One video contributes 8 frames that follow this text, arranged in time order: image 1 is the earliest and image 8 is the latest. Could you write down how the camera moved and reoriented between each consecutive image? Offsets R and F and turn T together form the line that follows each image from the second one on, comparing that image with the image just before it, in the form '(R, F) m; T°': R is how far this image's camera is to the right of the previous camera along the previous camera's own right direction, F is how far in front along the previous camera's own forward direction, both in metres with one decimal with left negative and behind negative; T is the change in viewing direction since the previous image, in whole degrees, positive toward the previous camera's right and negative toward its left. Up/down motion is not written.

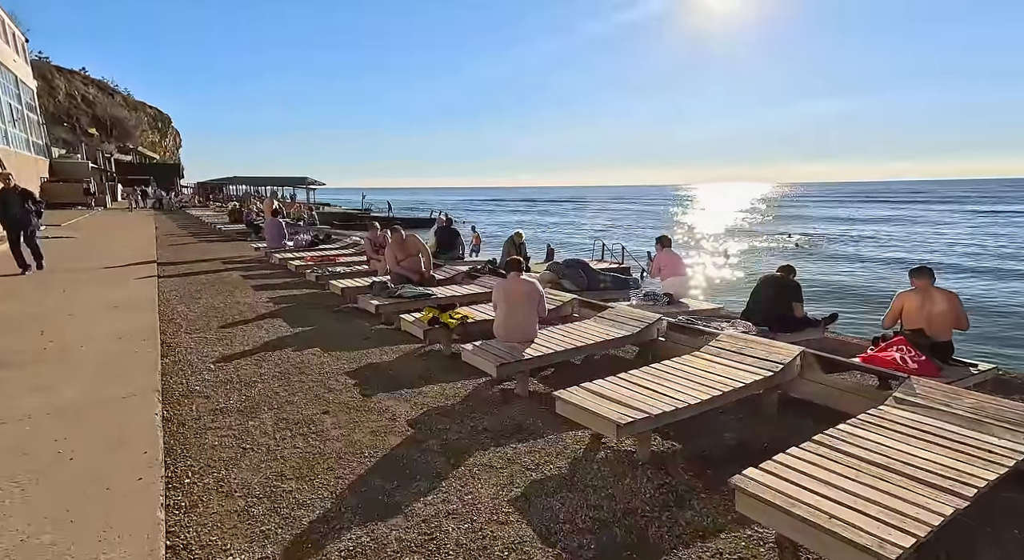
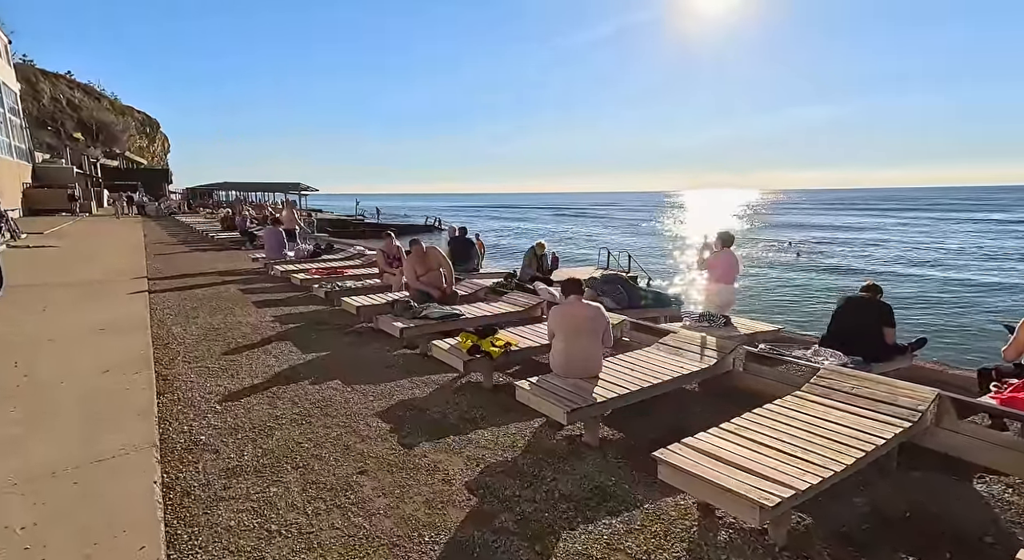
(-0.6, +0.8) m; +1°
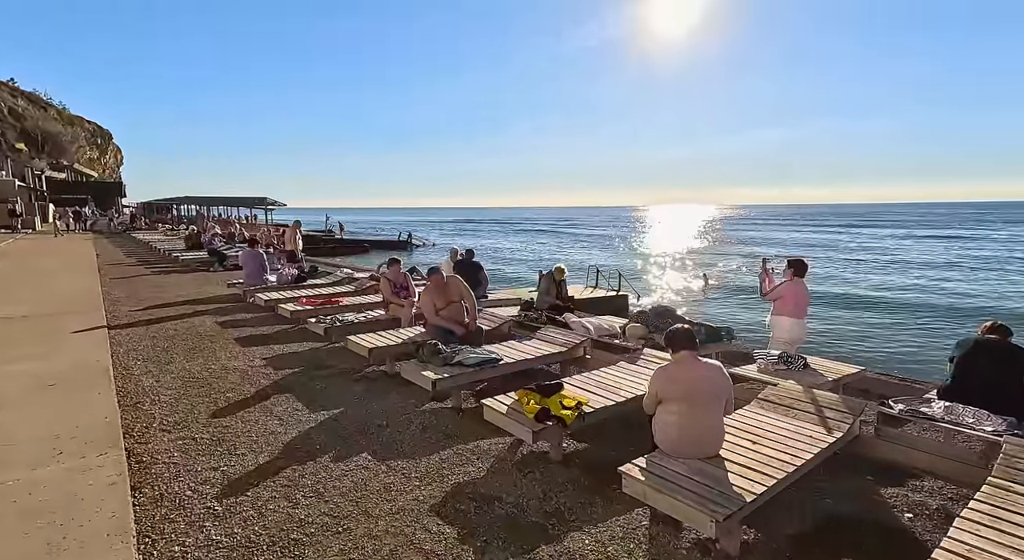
(-0.8, +1.0) m; +4°
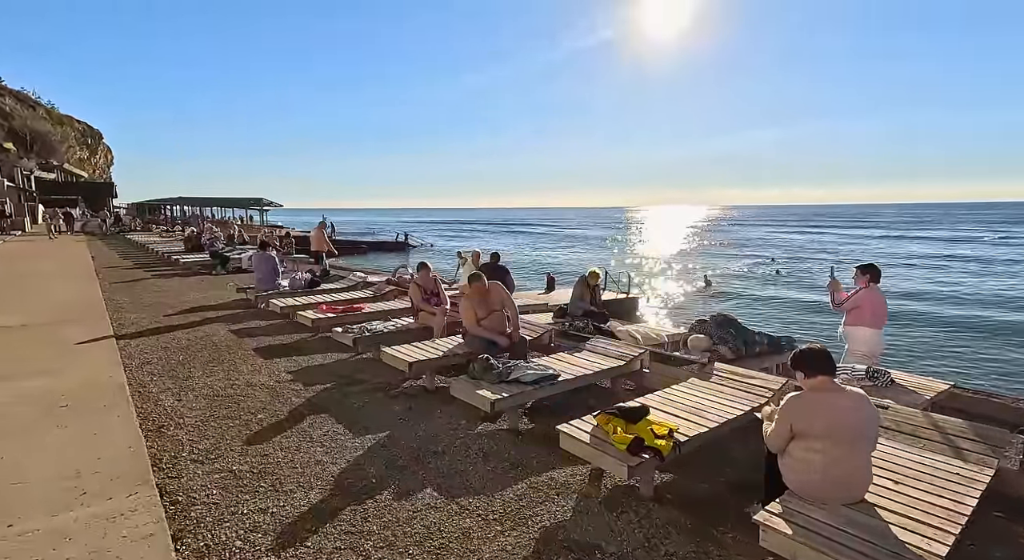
(-0.6, +0.5) m; +1°
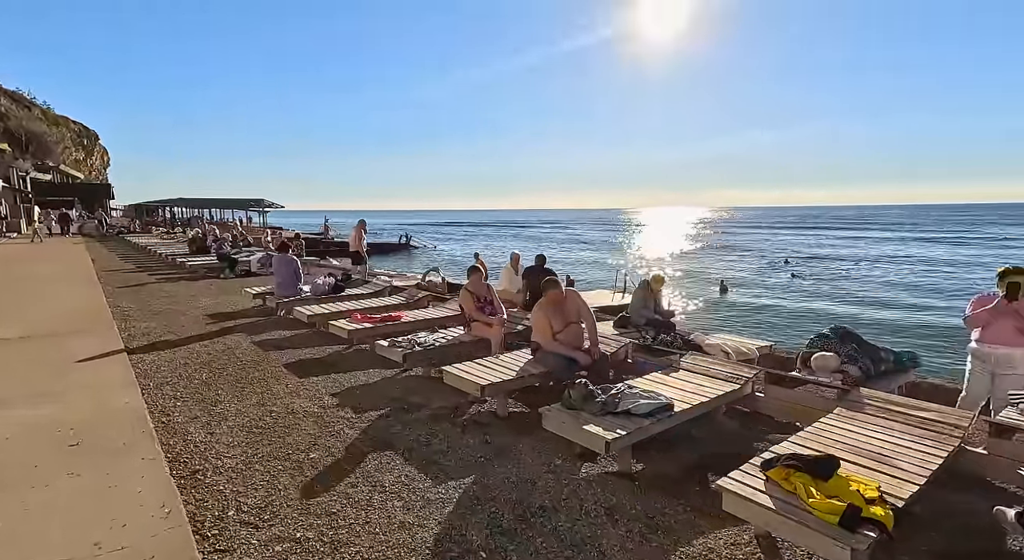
(-0.8, +0.9) m; 0°
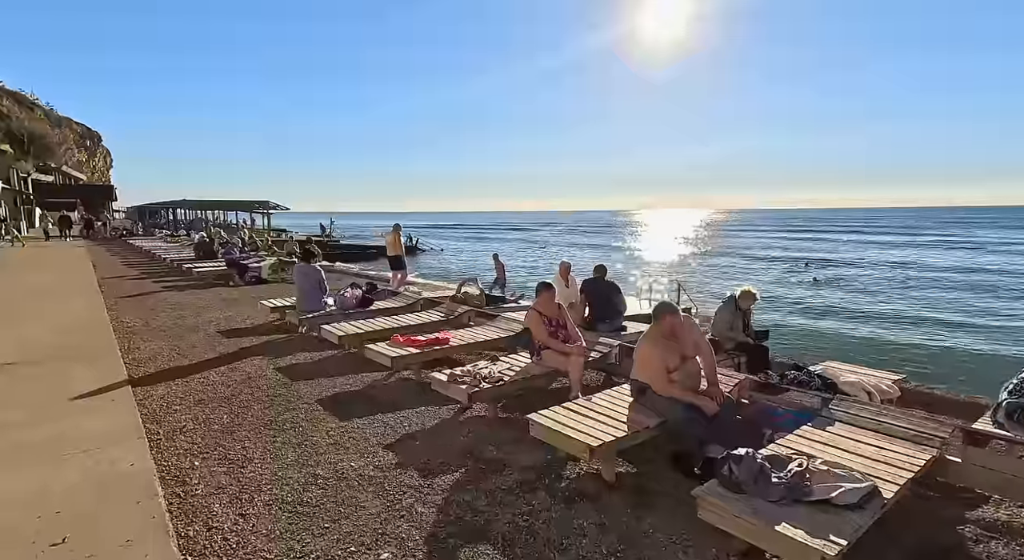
(-0.8, +1.1) m; 0°
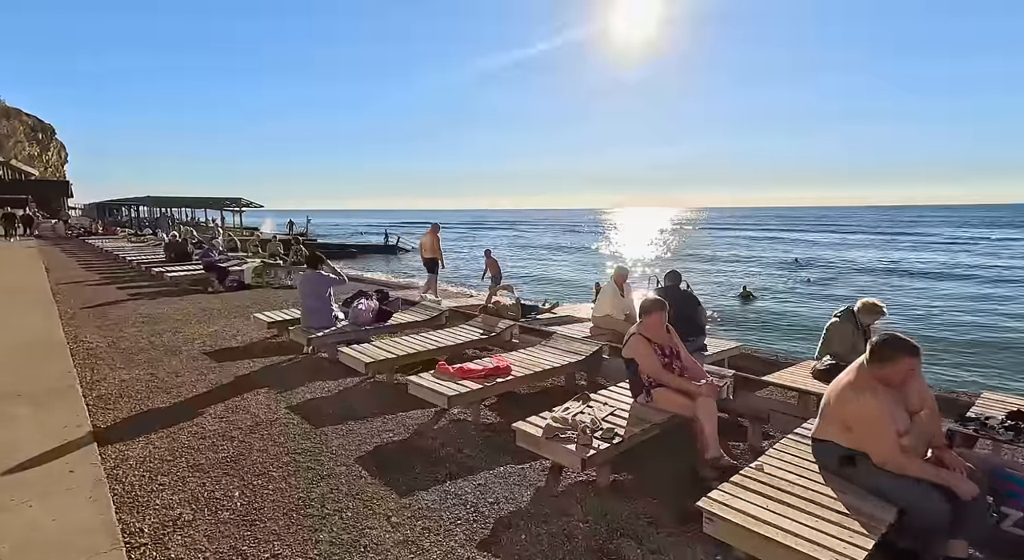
(-1.0, +1.4) m; +3°
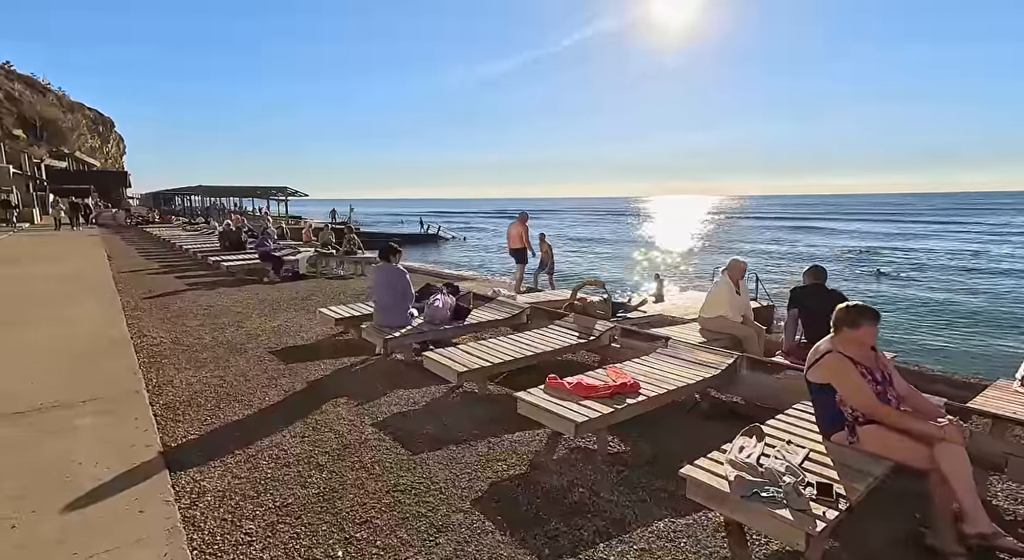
(-0.7, +0.9) m; -4°
